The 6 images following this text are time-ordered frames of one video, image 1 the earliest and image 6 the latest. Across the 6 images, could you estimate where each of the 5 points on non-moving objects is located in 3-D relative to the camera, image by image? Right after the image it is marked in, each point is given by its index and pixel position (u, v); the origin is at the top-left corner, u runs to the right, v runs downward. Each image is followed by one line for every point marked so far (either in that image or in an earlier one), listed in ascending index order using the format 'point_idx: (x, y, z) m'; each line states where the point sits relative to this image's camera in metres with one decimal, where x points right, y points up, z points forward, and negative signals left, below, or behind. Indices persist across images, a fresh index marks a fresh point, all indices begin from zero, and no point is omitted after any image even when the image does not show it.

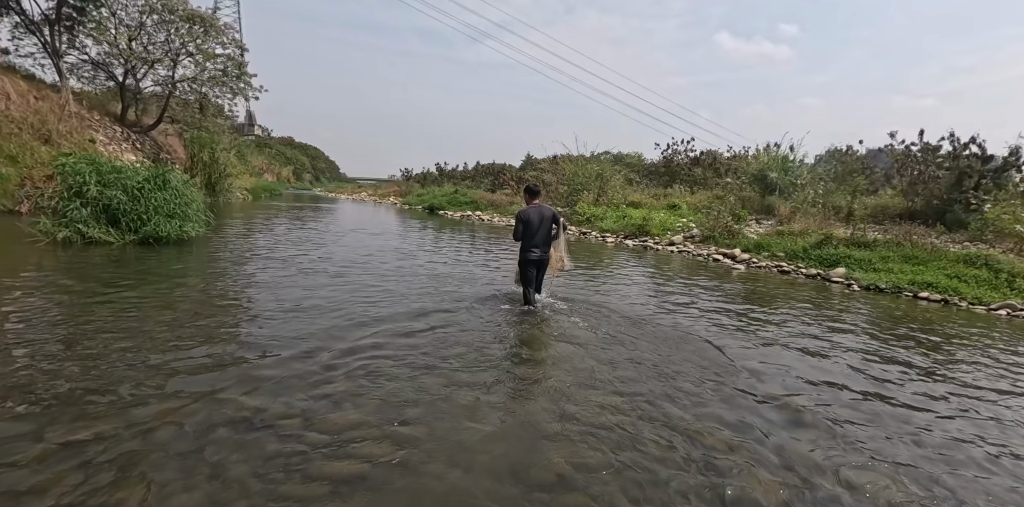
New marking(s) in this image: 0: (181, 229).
0: (-7.2, +0.5, +10.6) m
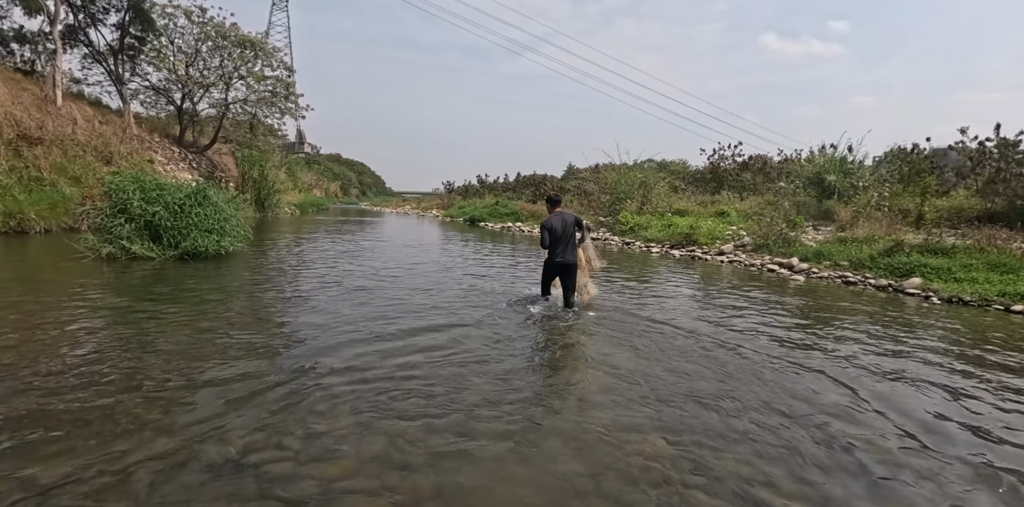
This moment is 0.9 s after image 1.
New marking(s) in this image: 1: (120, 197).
0: (-6.5, +0.2, +10.7) m
1: (-7.6, +1.1, +9.5) m
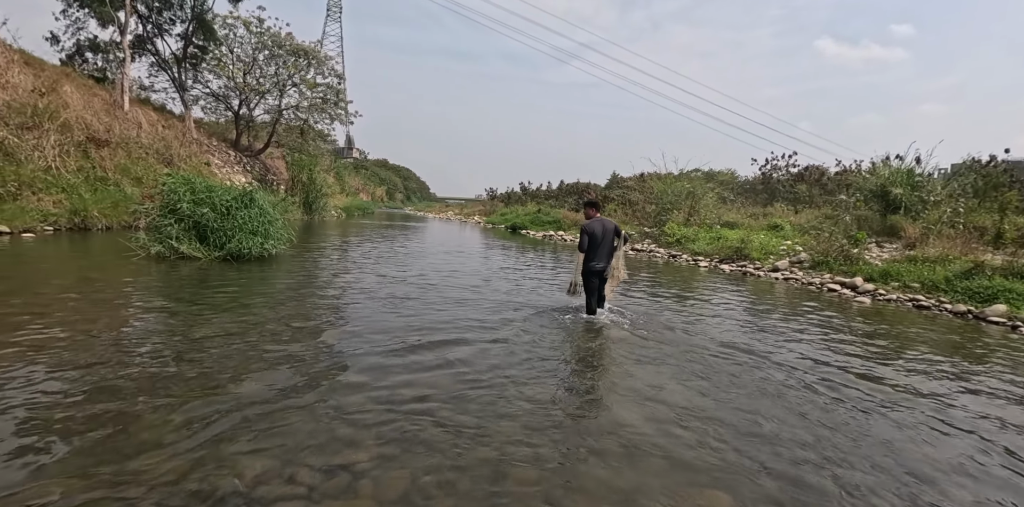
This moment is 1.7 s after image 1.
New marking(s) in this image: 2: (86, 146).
0: (-5.6, +0.2, +10.8) m
1: (-6.8, +1.1, +9.7) m
2: (-15.0, +3.8, +17.2) m
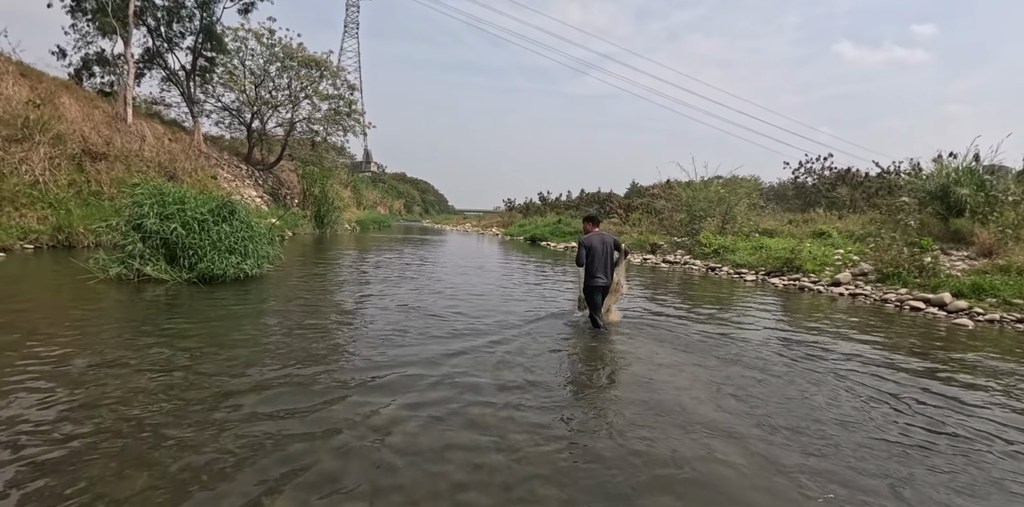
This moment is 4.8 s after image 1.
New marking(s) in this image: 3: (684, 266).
0: (-5.2, -0.2, +9.4) m
1: (-6.4, +0.7, +8.3) m
2: (-14.4, +3.1, +16.2) m
3: (+6.7, -0.5, +19.0) m
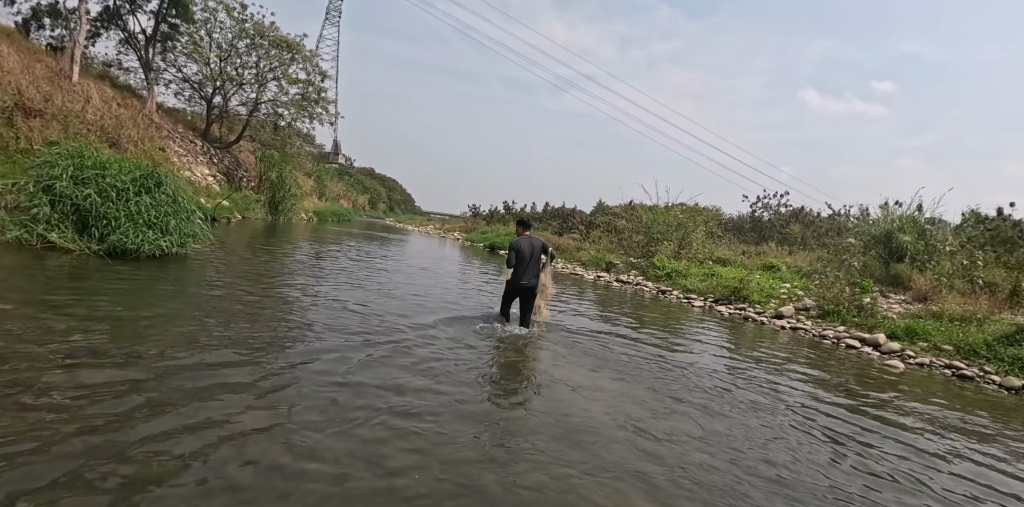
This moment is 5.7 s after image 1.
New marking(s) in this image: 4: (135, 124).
0: (-6.1, +0.2, +8.7) m
1: (-7.2, +1.3, +7.6) m
2: (-15.4, +4.3, +14.9) m
3: (+4.9, -1.3, +19.1) m
4: (-15.6, +5.4, +20.0) m
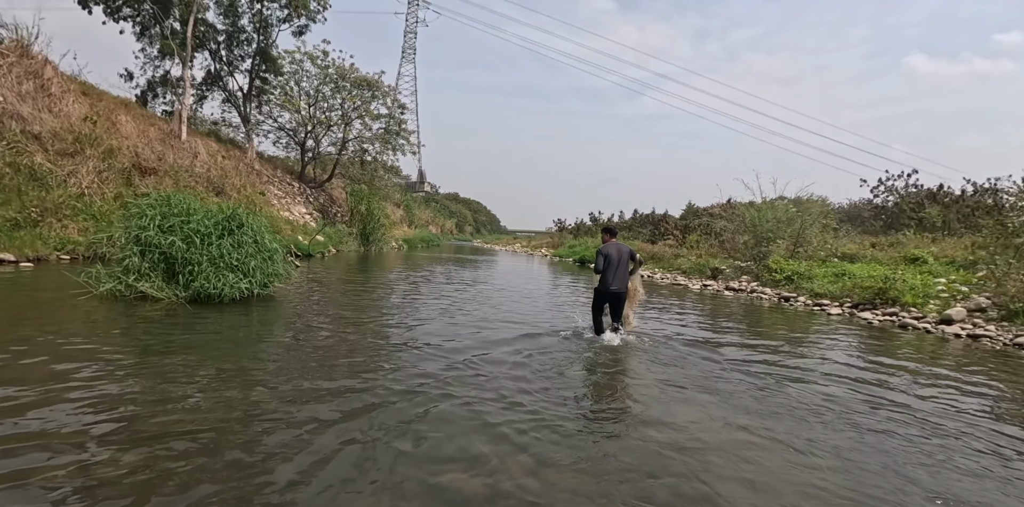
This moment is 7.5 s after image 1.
0: (-4.6, -0.5, +8.5) m
1: (-5.9, +0.5, +7.7) m
2: (-12.9, +2.7, +16.4) m
3: (+8.2, -1.4, +16.8) m
4: (-12.2, +3.6, +21.5) m
